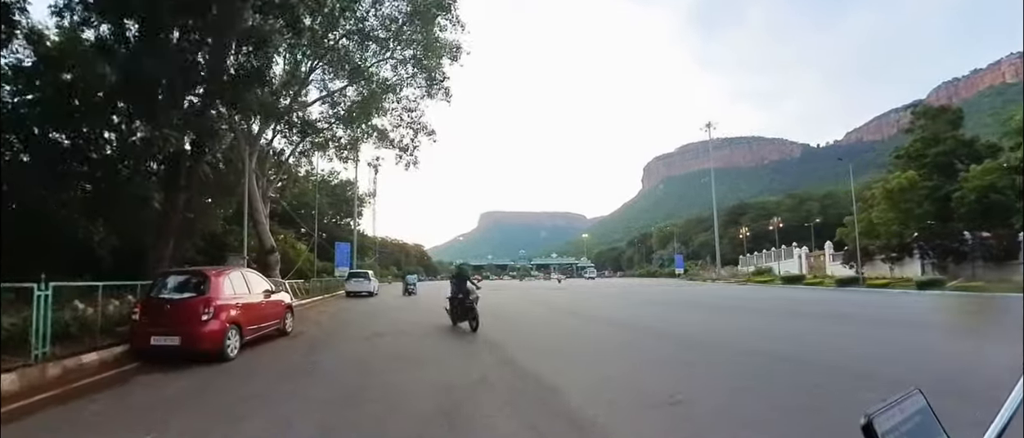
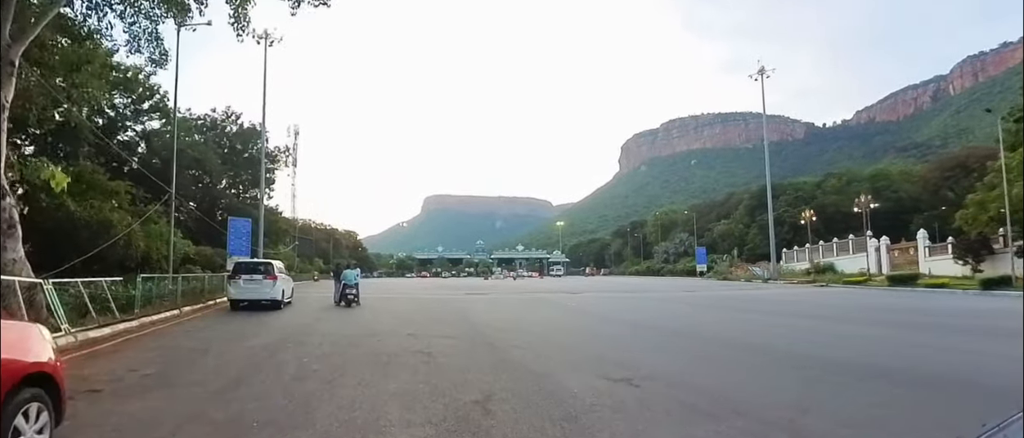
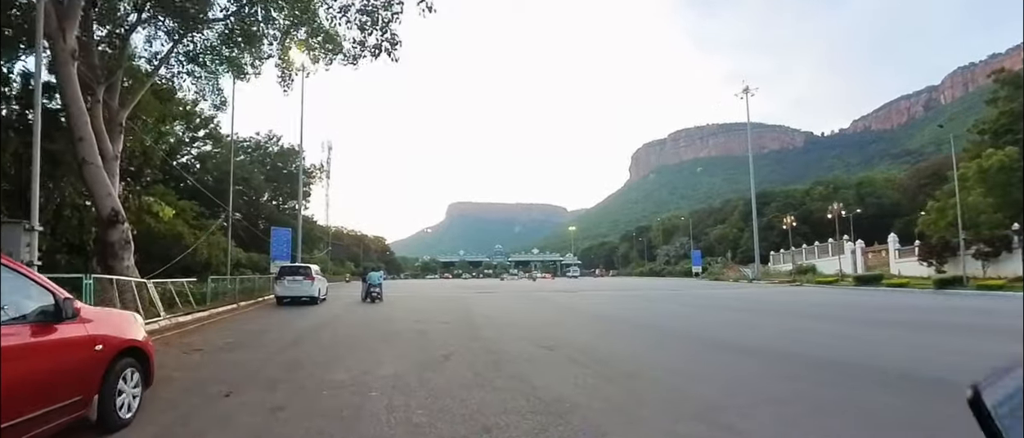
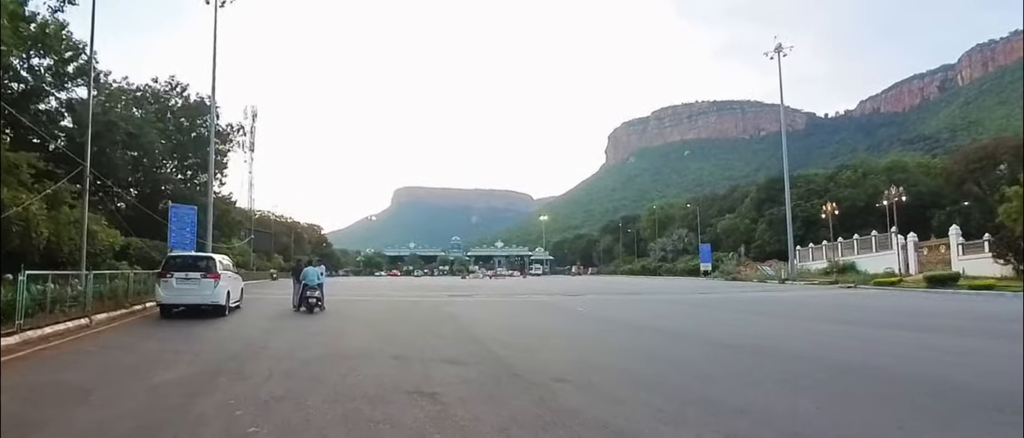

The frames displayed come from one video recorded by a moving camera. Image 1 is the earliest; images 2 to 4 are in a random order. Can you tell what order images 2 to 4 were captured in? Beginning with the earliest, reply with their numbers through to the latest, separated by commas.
3, 2, 4
